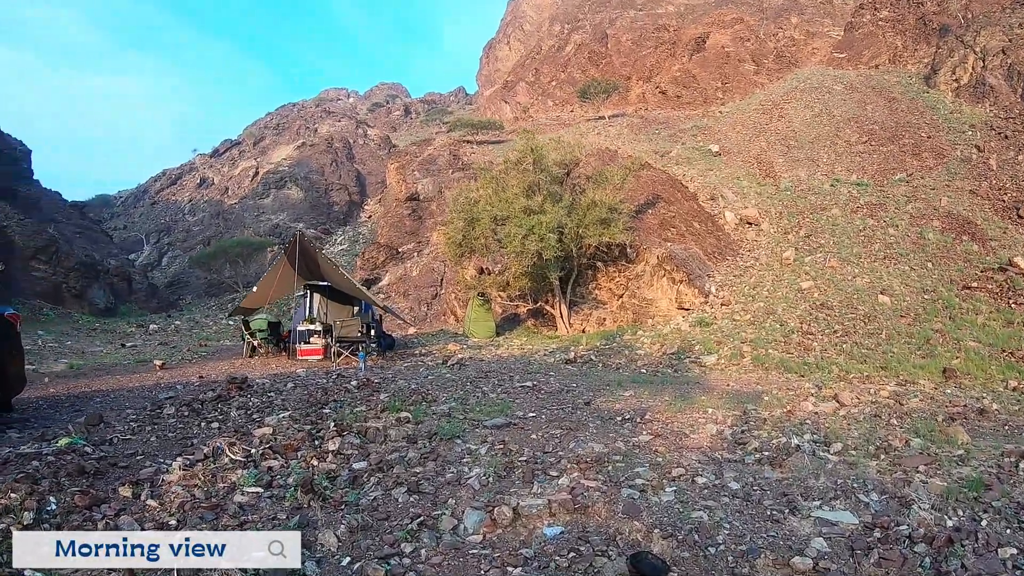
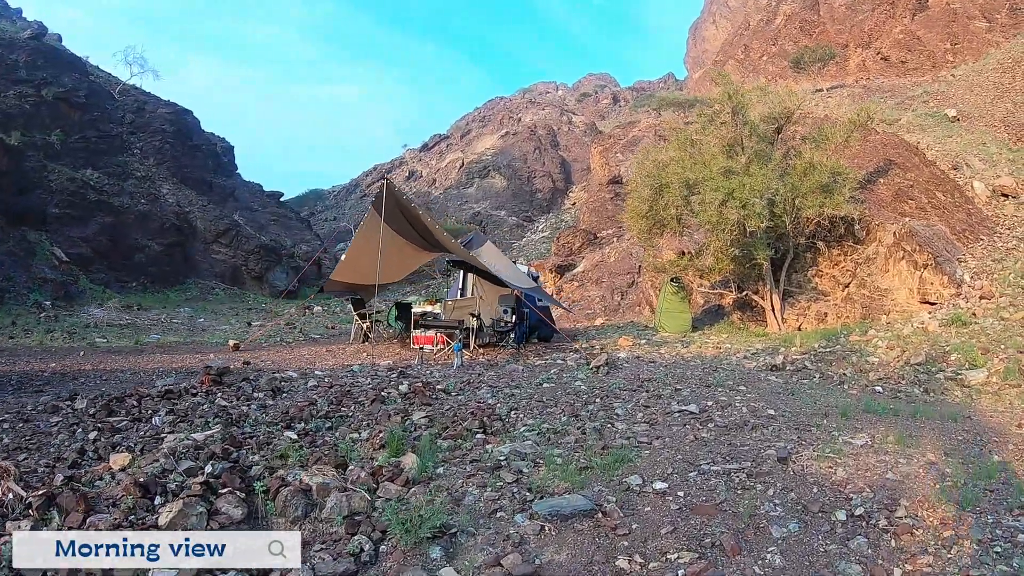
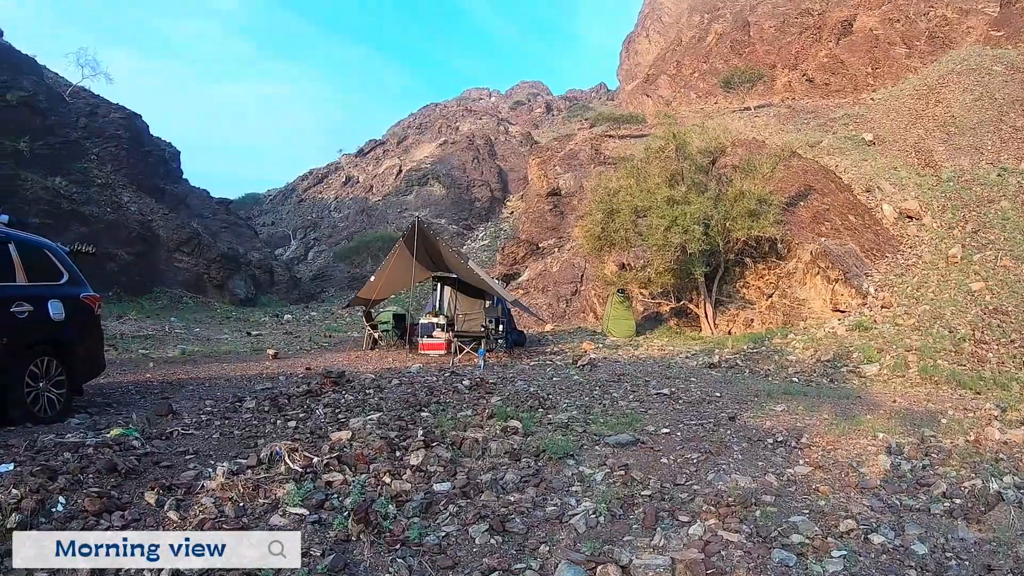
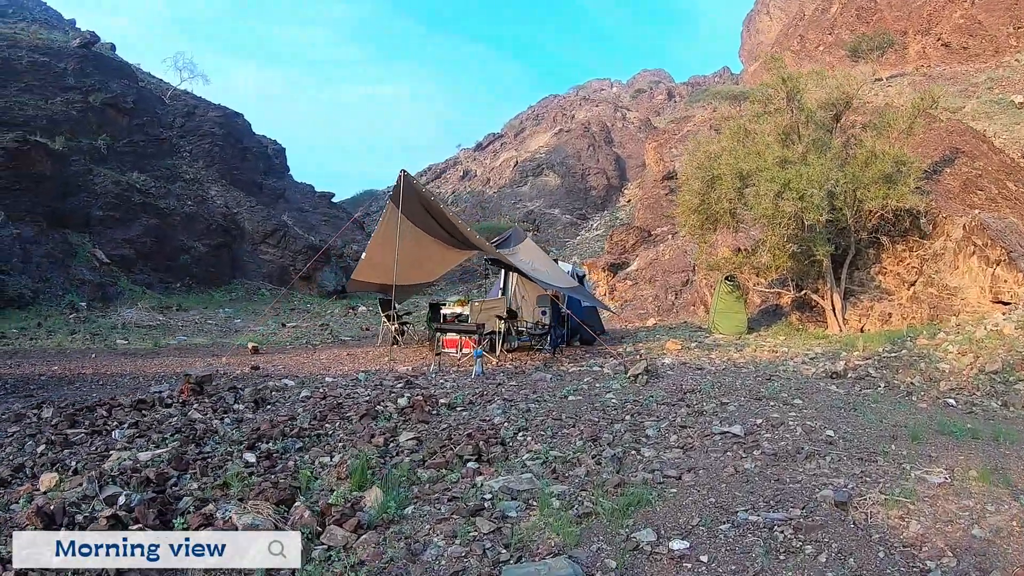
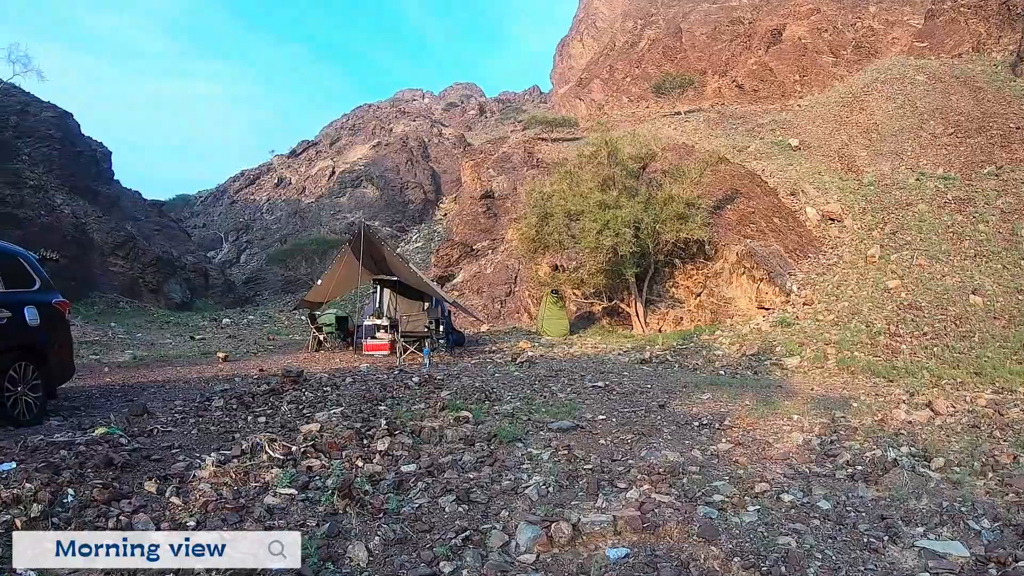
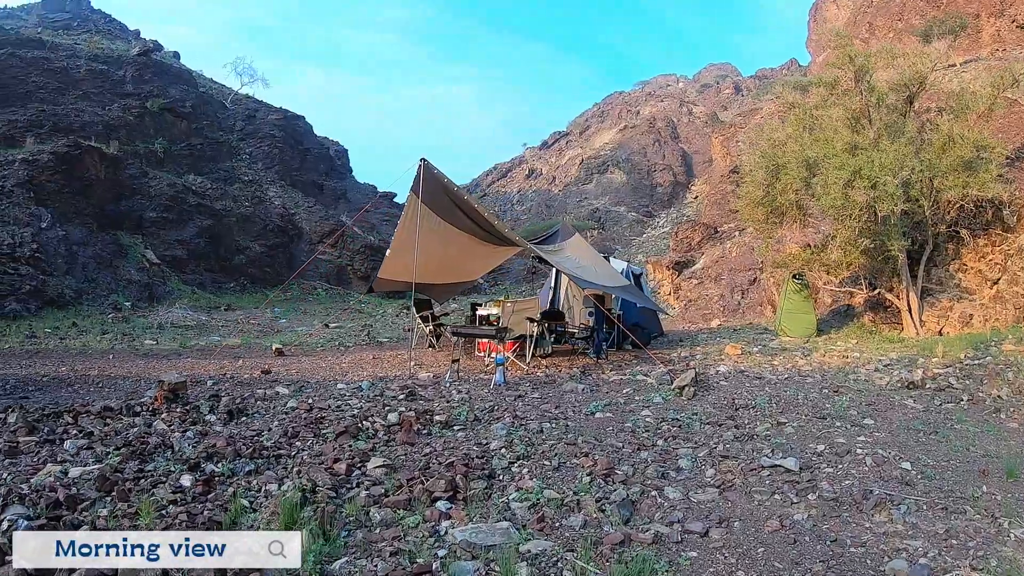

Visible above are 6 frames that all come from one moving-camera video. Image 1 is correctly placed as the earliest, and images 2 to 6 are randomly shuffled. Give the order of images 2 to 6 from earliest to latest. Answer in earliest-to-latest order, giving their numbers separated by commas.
5, 3, 2, 4, 6
